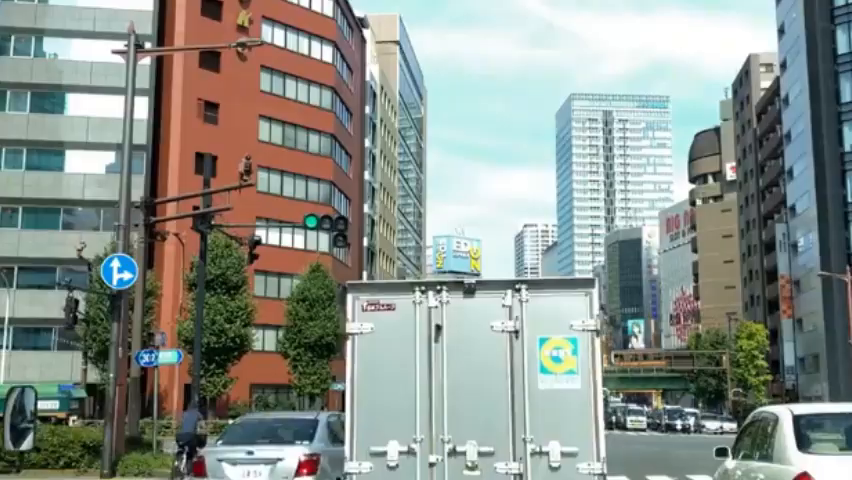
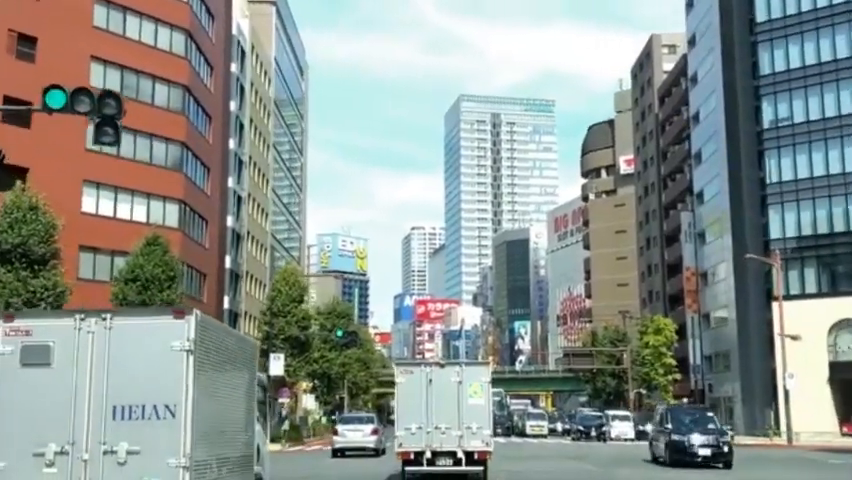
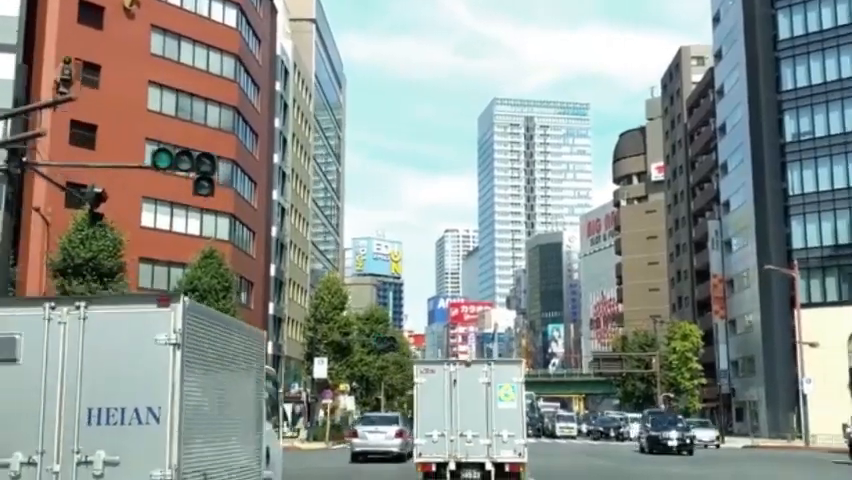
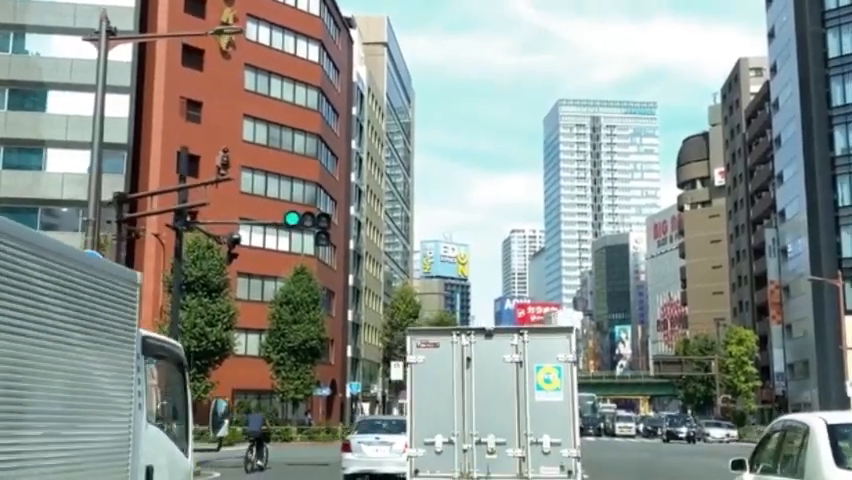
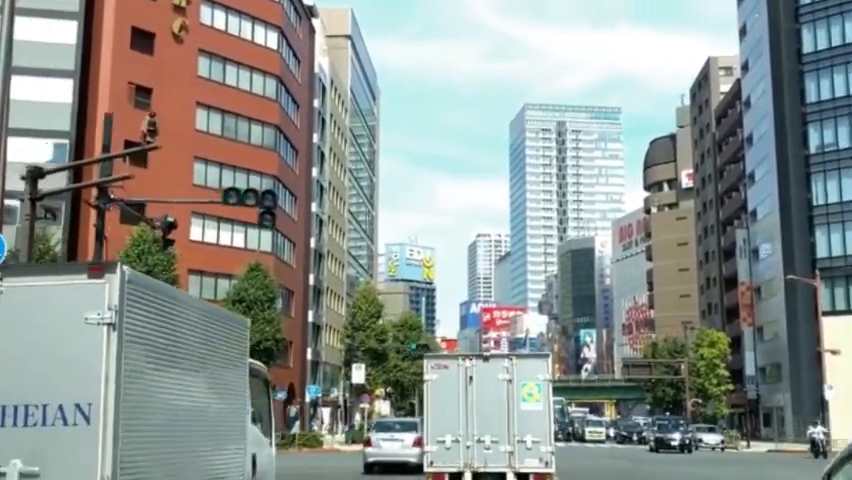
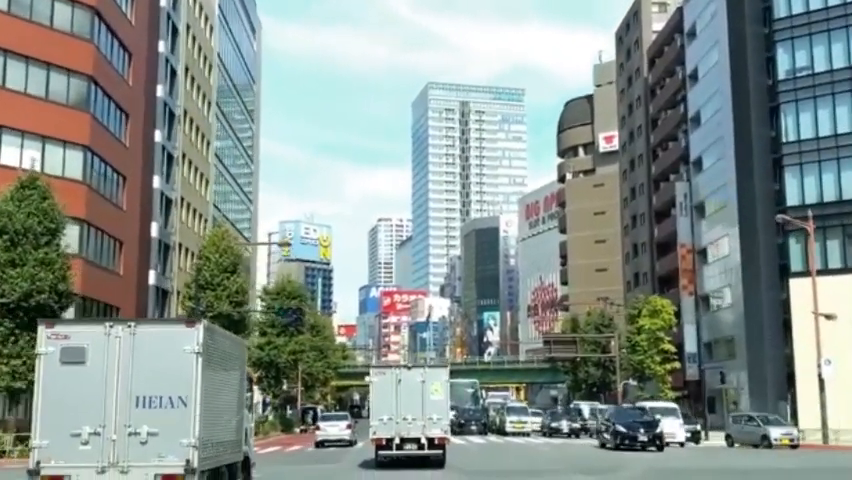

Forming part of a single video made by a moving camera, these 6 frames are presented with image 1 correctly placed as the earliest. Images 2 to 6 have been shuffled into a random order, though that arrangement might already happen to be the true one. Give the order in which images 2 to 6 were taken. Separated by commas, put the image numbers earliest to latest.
4, 5, 3, 2, 6
